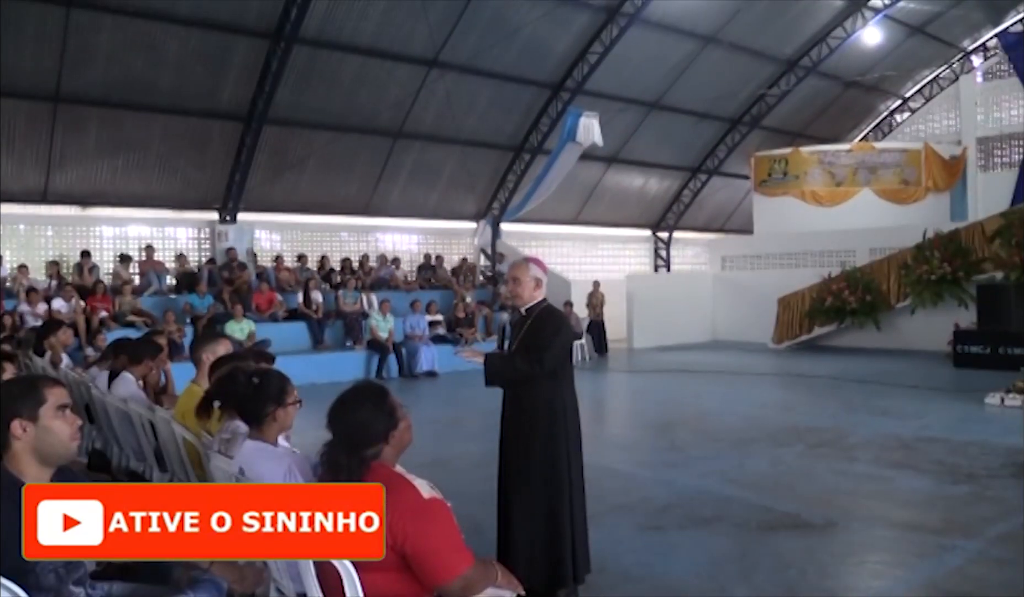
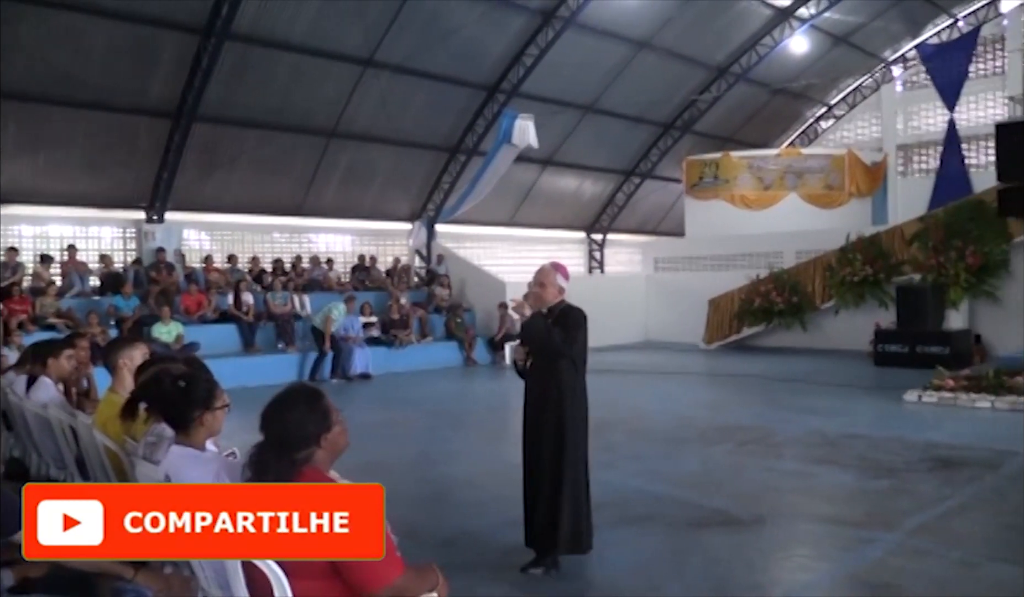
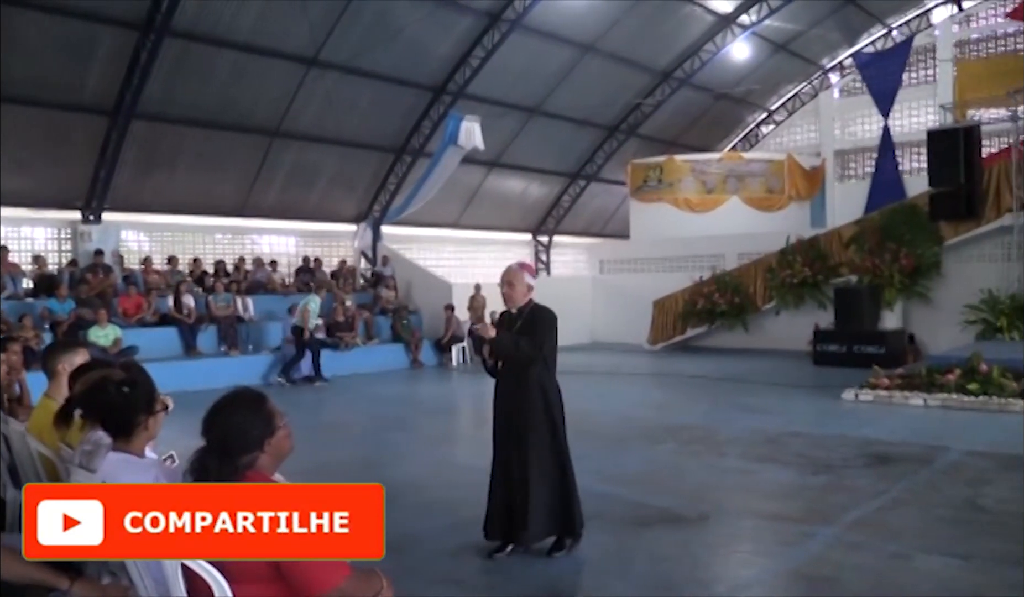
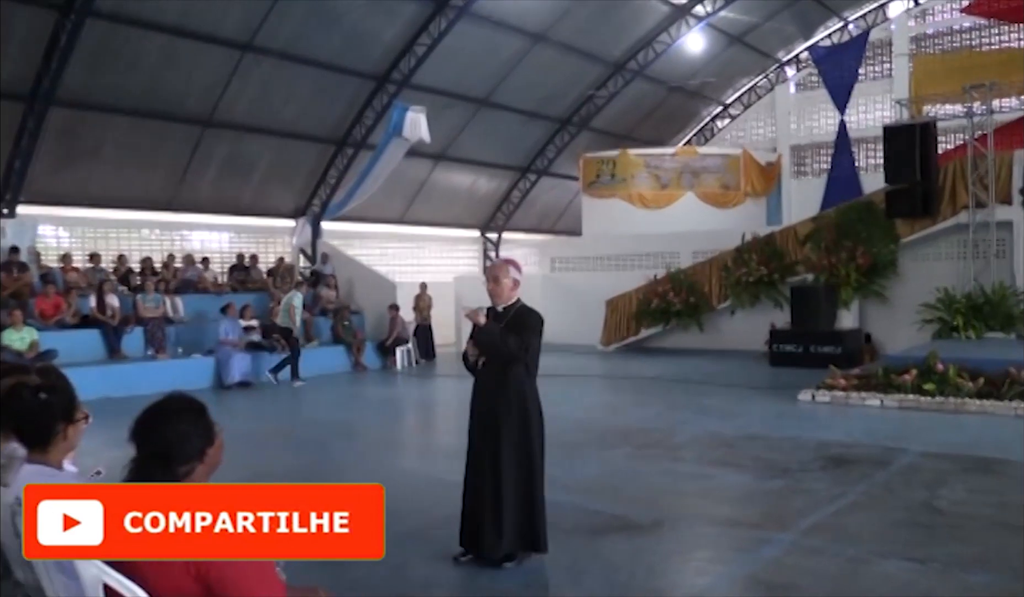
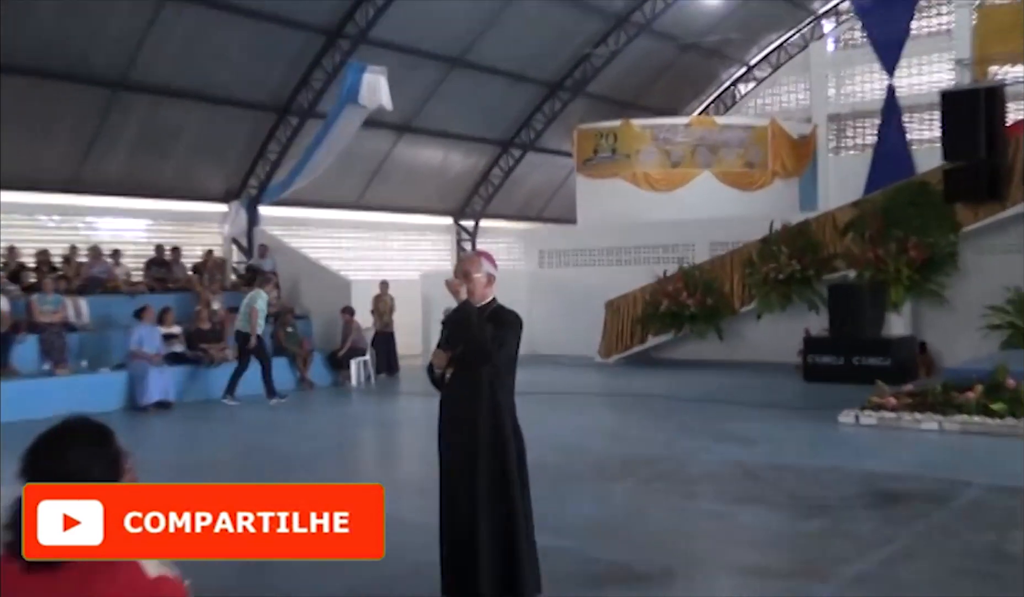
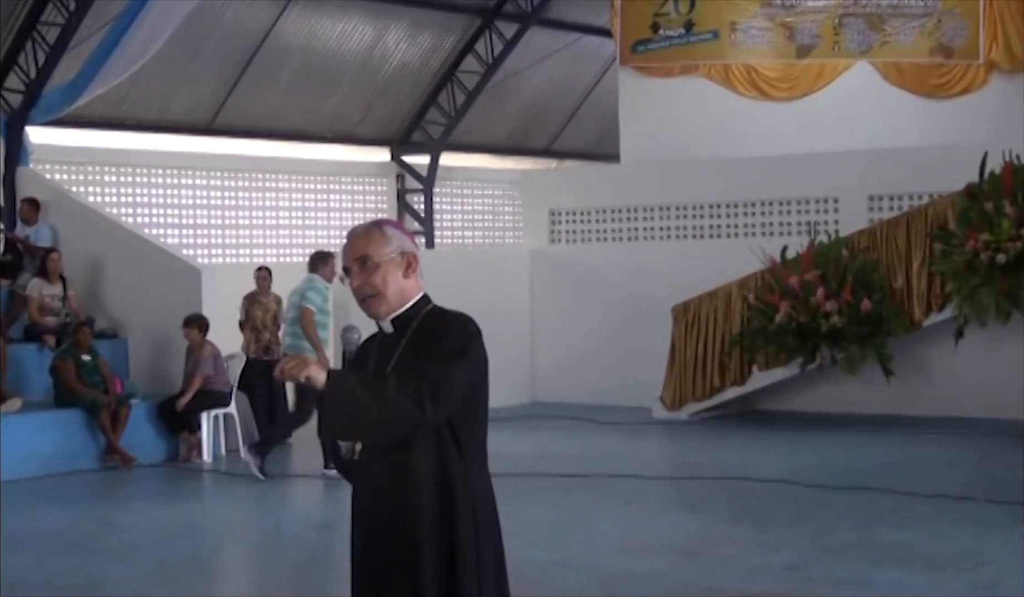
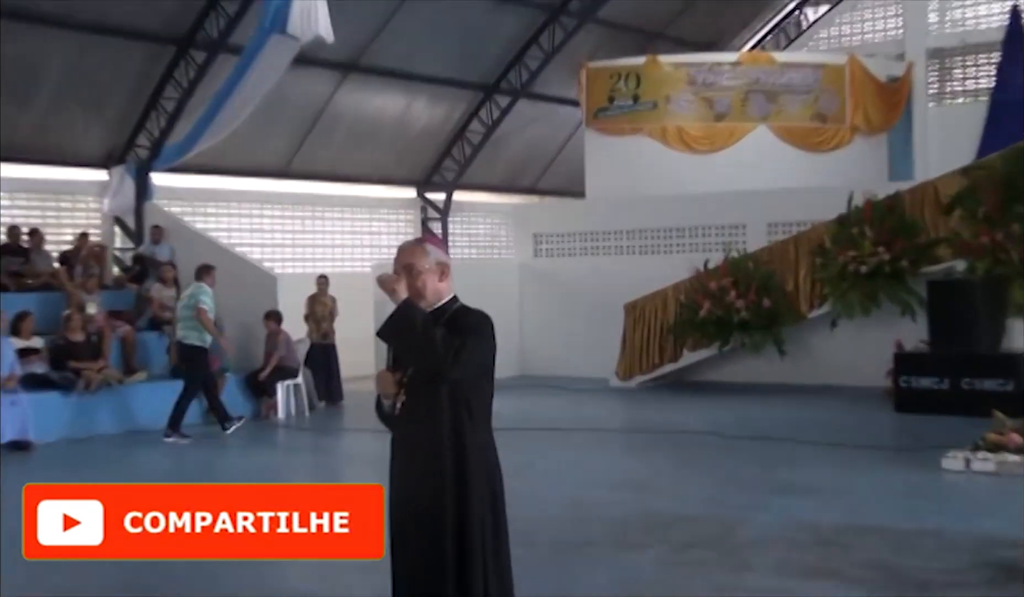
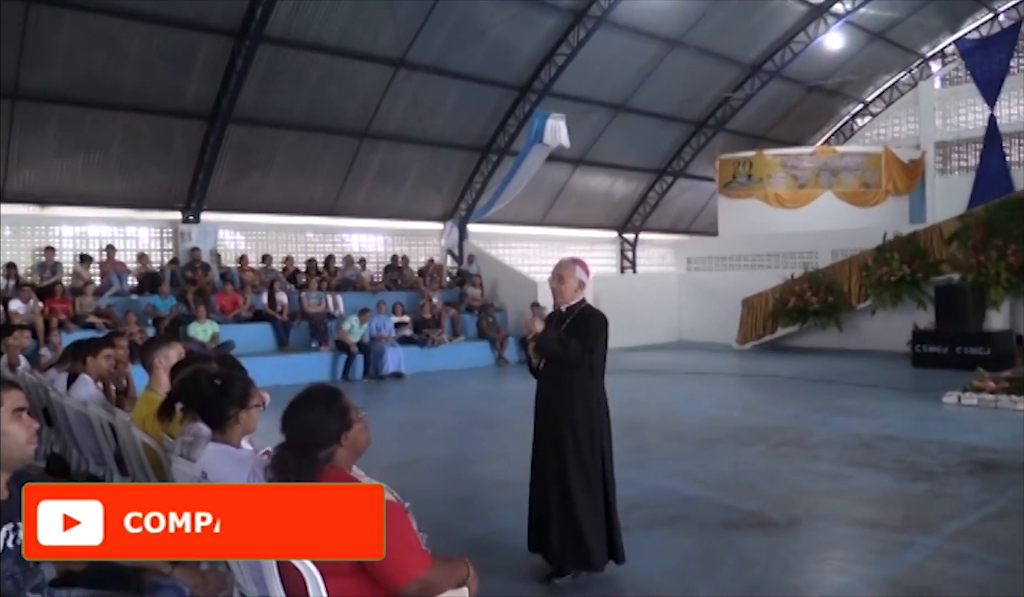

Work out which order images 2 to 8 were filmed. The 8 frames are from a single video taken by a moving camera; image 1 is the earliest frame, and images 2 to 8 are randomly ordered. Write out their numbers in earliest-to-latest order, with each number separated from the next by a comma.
8, 2, 3, 4, 5, 7, 6
